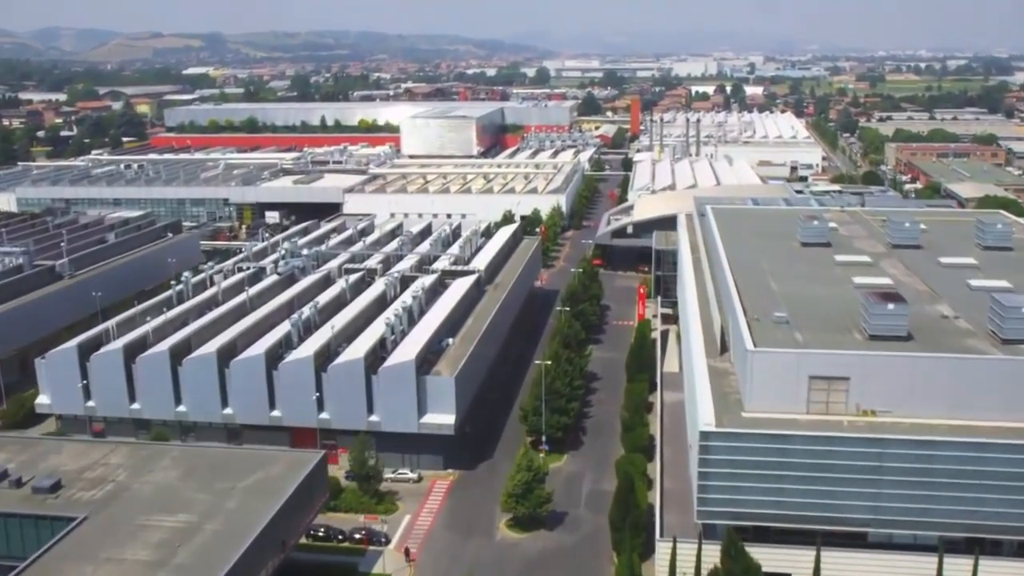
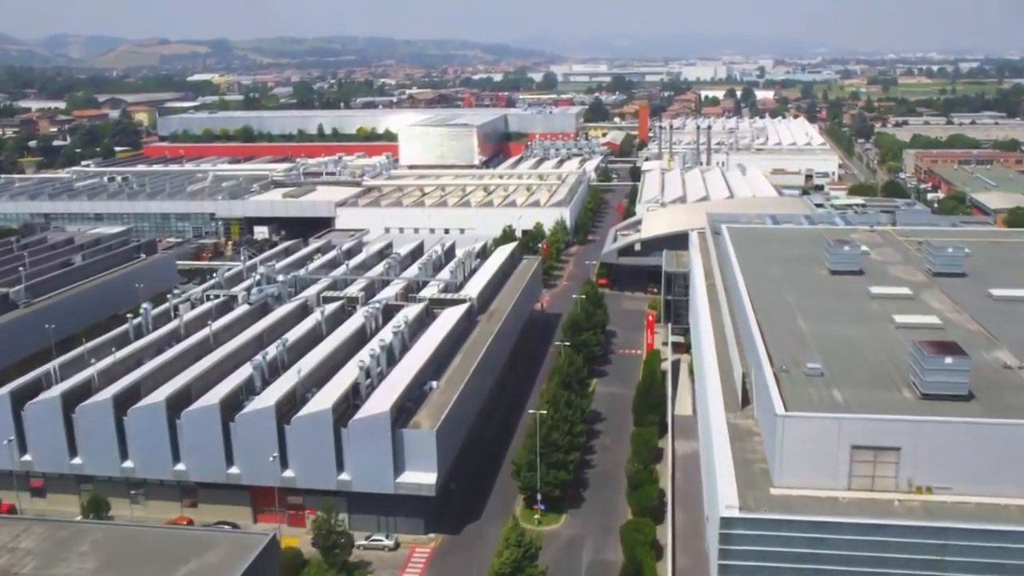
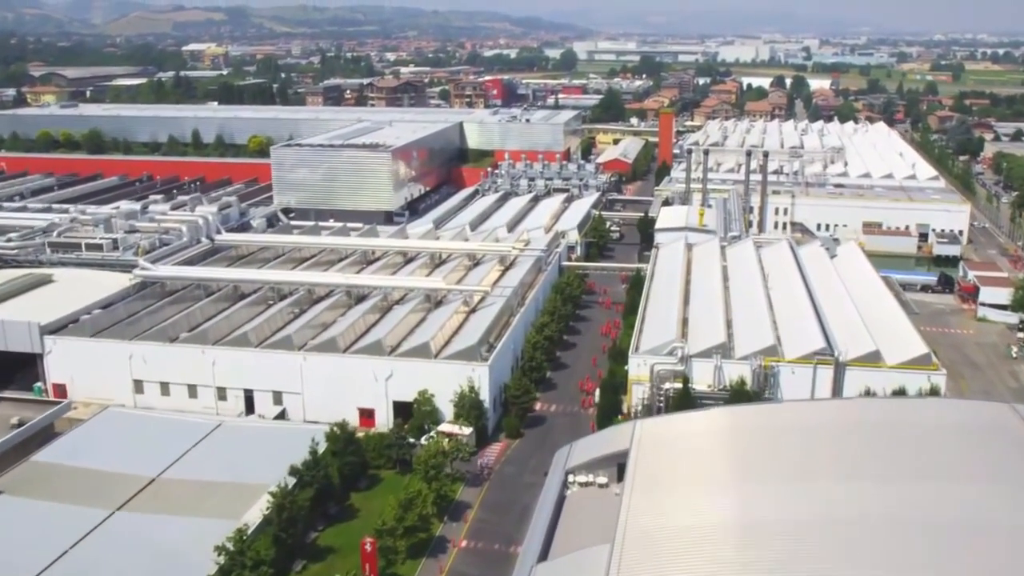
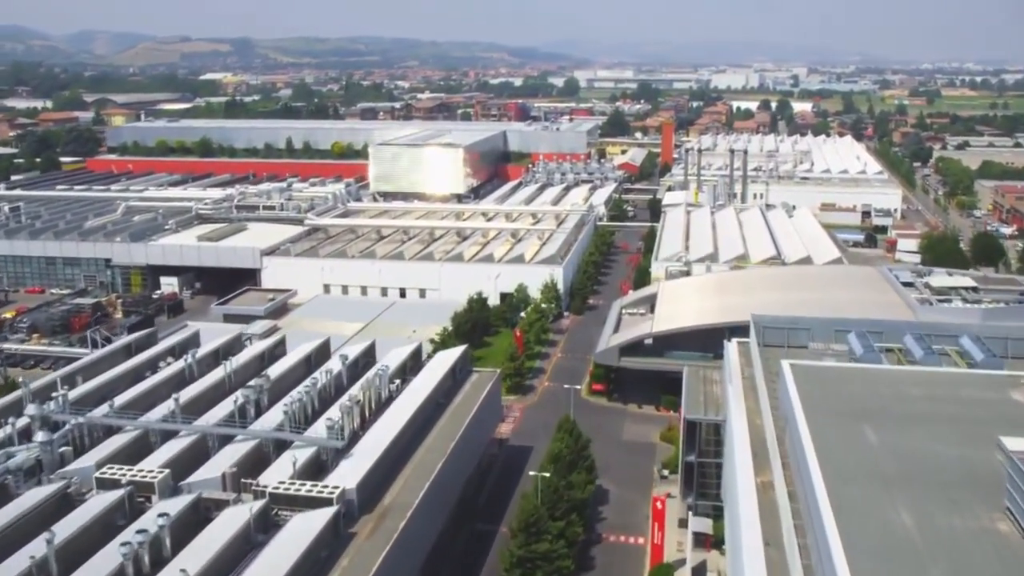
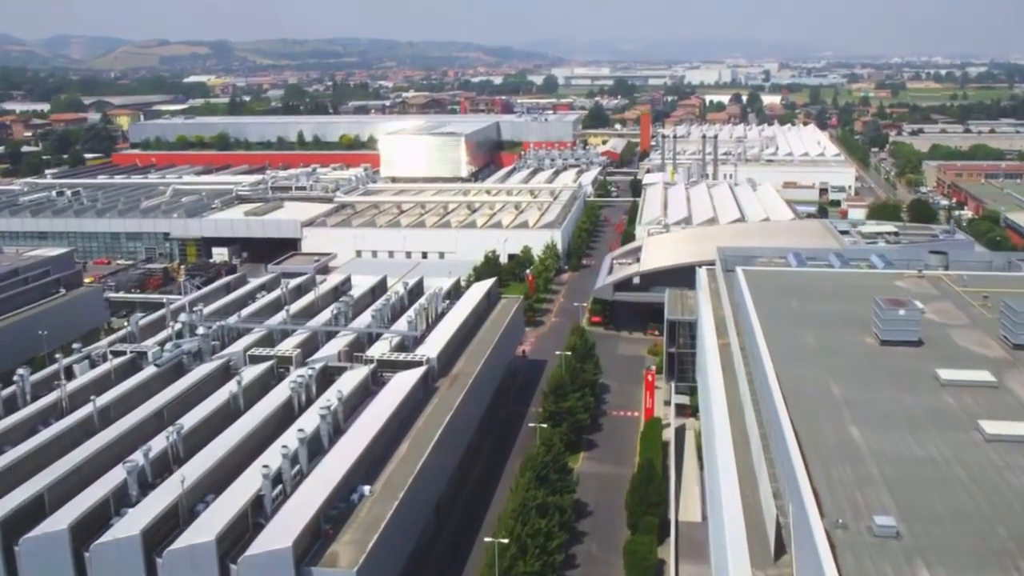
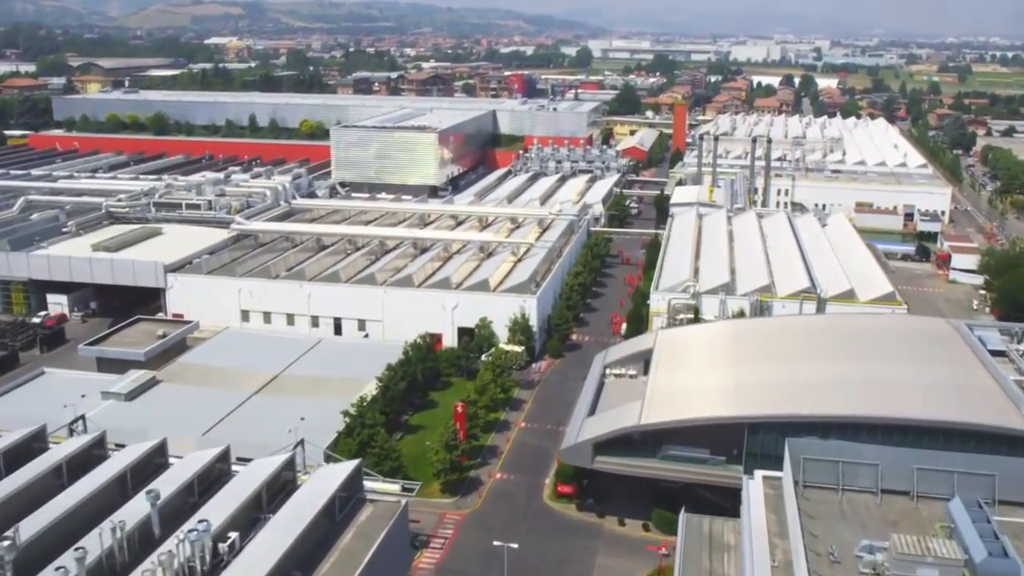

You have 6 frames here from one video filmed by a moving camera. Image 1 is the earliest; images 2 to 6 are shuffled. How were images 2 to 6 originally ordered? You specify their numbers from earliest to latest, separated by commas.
2, 5, 4, 6, 3
